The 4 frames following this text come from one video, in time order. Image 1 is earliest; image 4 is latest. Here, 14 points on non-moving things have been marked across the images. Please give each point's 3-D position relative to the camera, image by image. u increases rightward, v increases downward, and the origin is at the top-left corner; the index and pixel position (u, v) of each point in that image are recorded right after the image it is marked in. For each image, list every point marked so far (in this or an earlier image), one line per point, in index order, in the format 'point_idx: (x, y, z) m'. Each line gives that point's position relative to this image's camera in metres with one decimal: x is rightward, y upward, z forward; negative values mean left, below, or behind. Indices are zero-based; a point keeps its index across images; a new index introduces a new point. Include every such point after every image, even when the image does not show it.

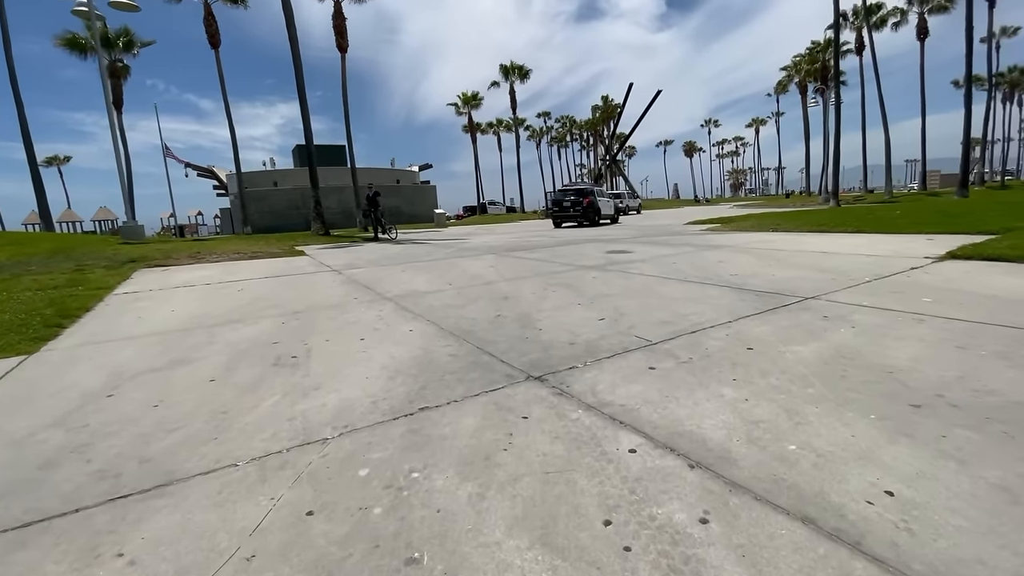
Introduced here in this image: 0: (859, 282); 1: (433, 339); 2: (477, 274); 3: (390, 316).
0: (+4.2, +0.1, +5.9) m
1: (-0.7, -0.5, +4.6) m
2: (-0.6, +0.2, +8.2) m
3: (-1.4, -0.3, +5.6) m
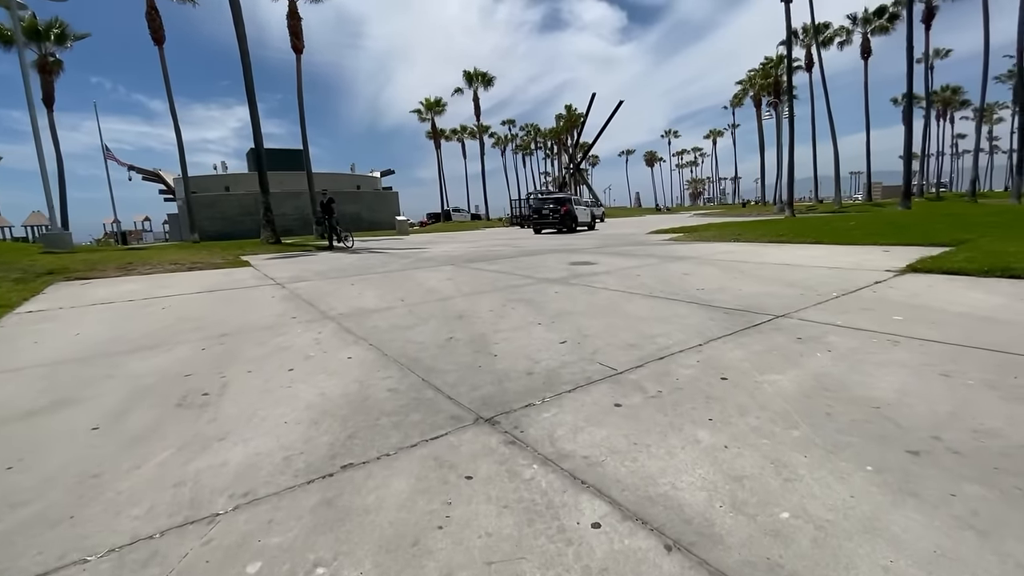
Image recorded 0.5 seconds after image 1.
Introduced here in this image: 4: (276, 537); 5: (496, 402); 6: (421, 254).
0: (+3.7, -0.1, +5.7) m
1: (-1.2, -0.7, +4.0) m
2: (-1.3, 0.0, +7.6) m
3: (-1.9, -0.5, +5.0) m
4: (-1.0, -1.0, +2.0) m
5: (-0.1, -0.8, +3.2) m
6: (-2.6, +1.0, +13.7) m
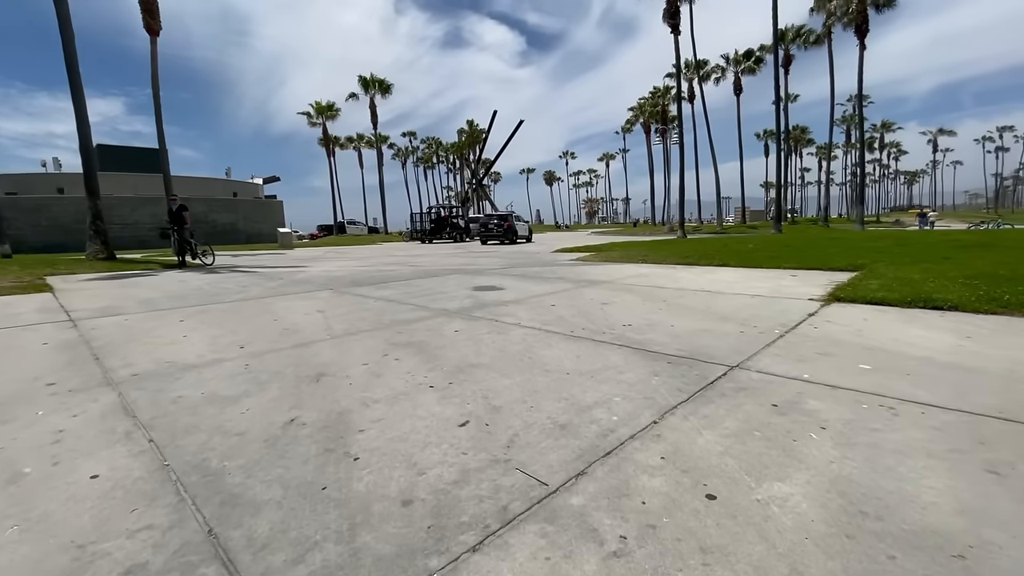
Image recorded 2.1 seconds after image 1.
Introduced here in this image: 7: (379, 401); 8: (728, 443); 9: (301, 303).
0: (+2.6, -0.5, +4.9) m
1: (-1.8, -1.0, +2.3) m
2: (-2.6, -0.5, +5.8) m
3: (-2.7, -0.9, +3.1) m
4: (-1.3, -1.3, +0.3) m
5: (-0.6, -1.1, +1.7) m
6: (-5.1, +0.3, +11.5) m
7: (-1.0, -0.8, +3.5) m
8: (+1.2, -0.9, +2.7) m
9: (-3.3, -0.2, +7.4) m
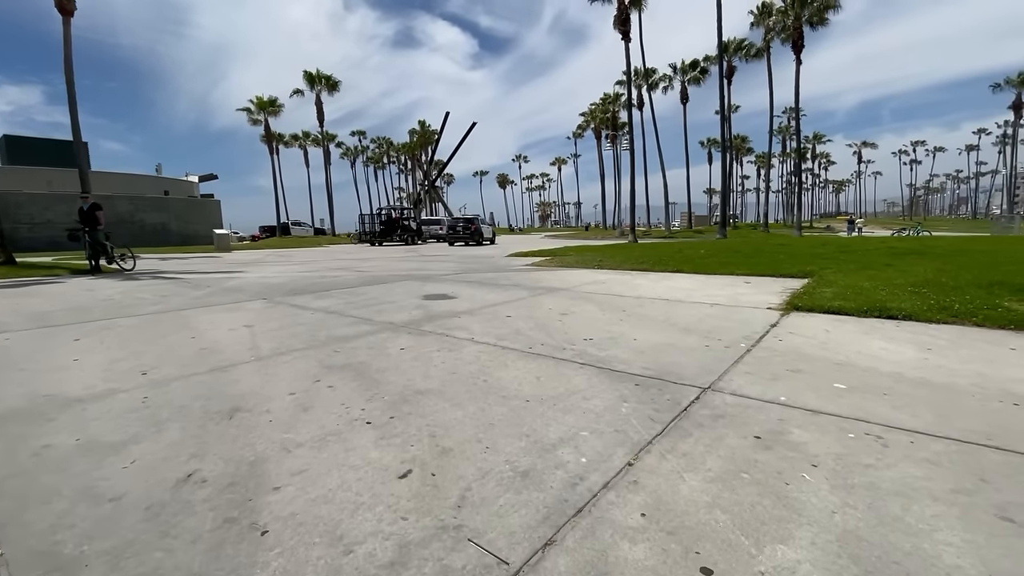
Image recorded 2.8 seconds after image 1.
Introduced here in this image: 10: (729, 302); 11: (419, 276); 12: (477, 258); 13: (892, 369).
0: (+2.2, -0.6, +4.6) m
1: (-2.0, -1.1, +1.6) m
2: (-3.1, -0.6, +5.1) m
3: (-3.0, -1.0, +2.3) m
4: (-1.2, -1.4, -0.3) m
5: (-0.8, -1.2, +1.1) m
6: (-6.2, +0.1, +10.5) m
7: (-1.3, -0.9, +2.9) m
8: (+1.0, -1.0, +2.4) m
9: (-3.9, -0.4, +6.6) m
10: (+3.2, -0.2, +7.1) m
11: (-2.1, +0.3, +10.9) m
12: (-1.2, +1.0, +16.1) m
13: (+3.2, -0.7, +4.1) m
